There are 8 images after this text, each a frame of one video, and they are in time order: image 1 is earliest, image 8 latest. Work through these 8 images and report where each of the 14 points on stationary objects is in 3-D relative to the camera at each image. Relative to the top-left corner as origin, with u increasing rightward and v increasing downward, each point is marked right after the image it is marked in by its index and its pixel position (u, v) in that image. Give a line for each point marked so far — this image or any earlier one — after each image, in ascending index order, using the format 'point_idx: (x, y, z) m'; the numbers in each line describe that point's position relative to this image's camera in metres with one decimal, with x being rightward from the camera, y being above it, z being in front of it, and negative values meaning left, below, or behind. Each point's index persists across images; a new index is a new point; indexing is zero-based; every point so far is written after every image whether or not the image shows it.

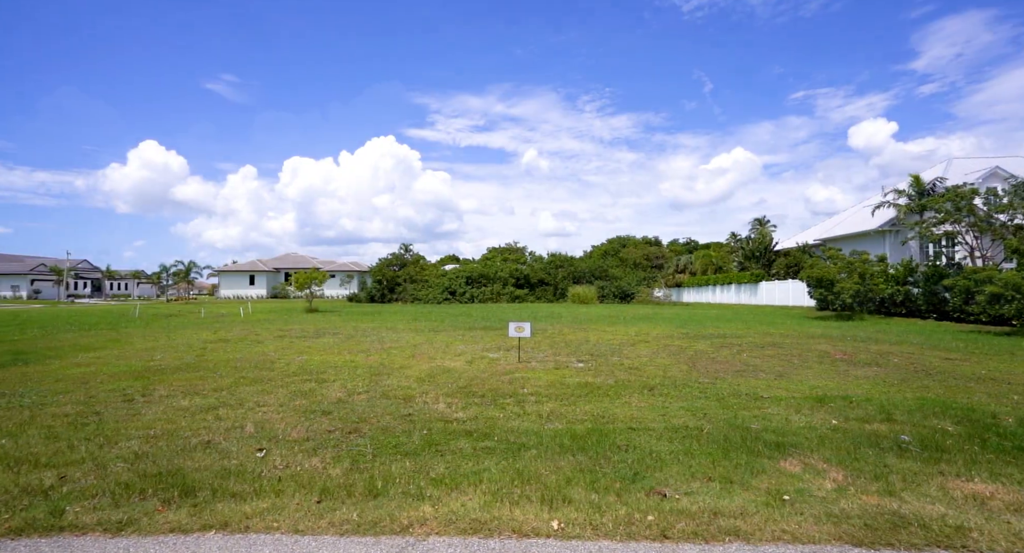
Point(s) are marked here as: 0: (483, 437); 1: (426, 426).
0: (-0.4, -2.0, +6.5) m
1: (-1.1, -1.9, +6.8) m
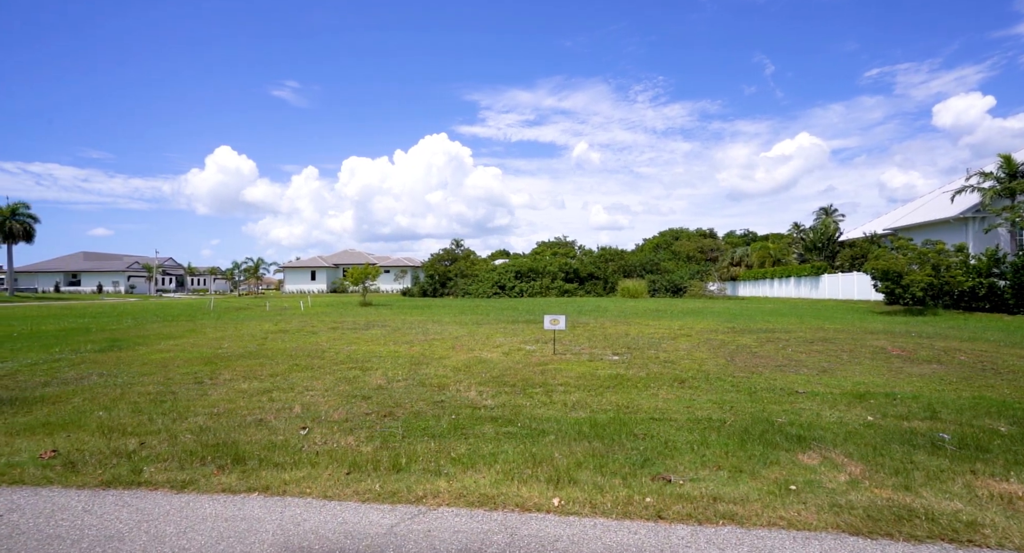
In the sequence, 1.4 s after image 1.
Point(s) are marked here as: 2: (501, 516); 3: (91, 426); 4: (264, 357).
0: (-0.1, -1.9, +7.0) m
1: (-0.8, -1.9, +7.3) m
2: (-0.1, -1.9, +4.2) m
3: (-4.7, -1.6, +6.0) m
4: (-4.8, -1.5, +10.3) m
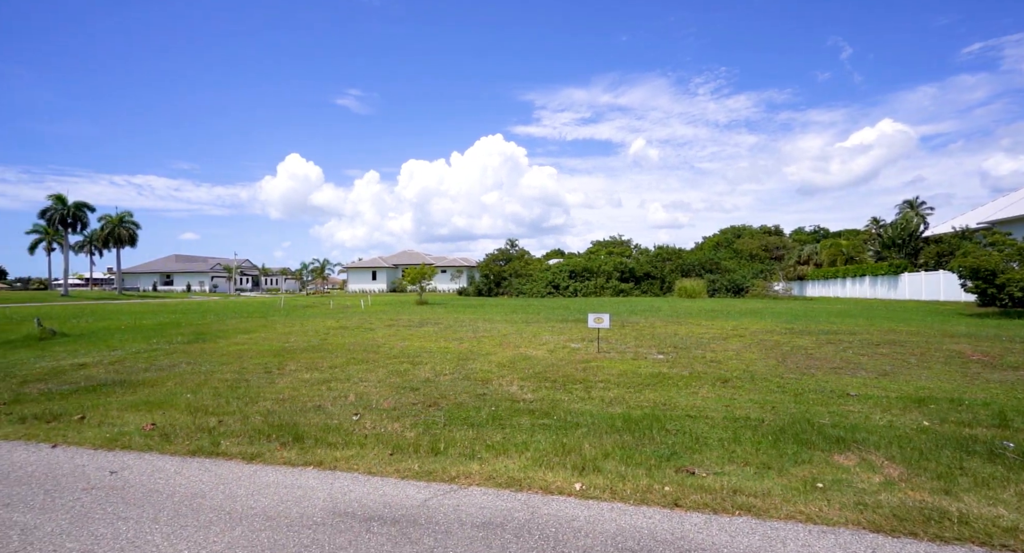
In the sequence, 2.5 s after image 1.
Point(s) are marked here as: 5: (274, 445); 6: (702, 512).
0: (+0.4, -1.9, +7.3) m
1: (-0.2, -1.9, +7.8) m
2: (+0.1, -1.9, +4.5) m
3: (-4.3, -1.6, +6.9) m
4: (-3.9, -1.6, +11.1) m
5: (-2.4, -1.7, +5.3) m
6: (+1.6, -2.0, +4.5) m
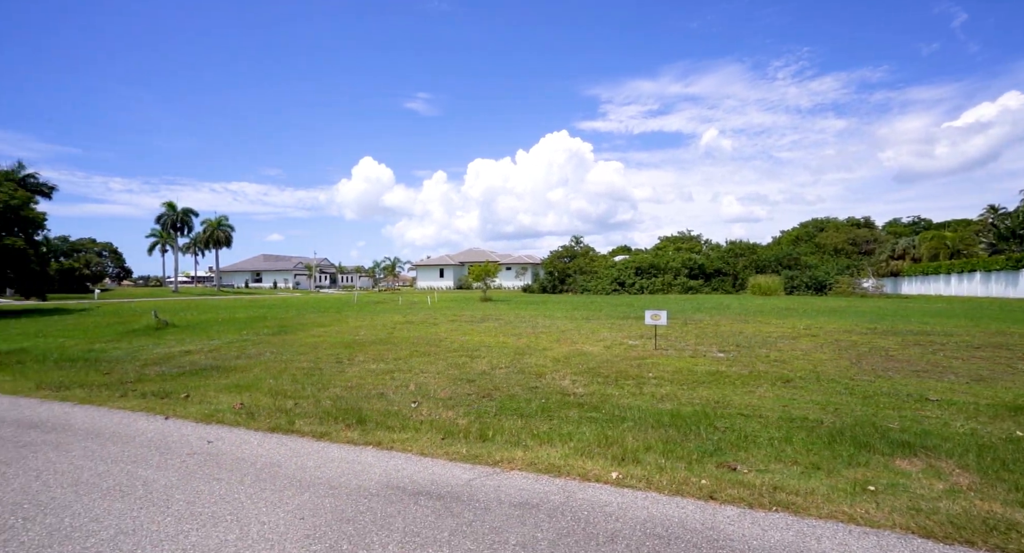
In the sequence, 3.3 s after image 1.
0: (+1.1, -1.9, +7.5) m
1: (+0.5, -1.8, +8.1) m
2: (+0.5, -1.9, +4.8) m
3: (-3.6, -1.6, +7.7) m
4: (-2.7, -1.5, +11.9) m
5: (-1.9, -1.7, +5.9) m
6: (+1.9, -2.0, +4.5) m
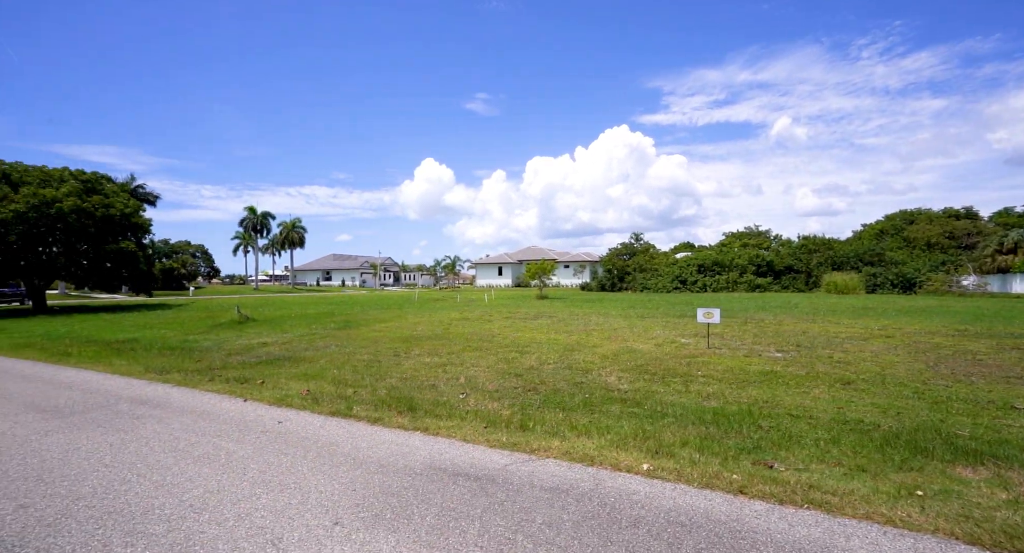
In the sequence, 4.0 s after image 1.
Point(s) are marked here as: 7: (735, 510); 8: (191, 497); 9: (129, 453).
0: (+1.8, -1.9, +7.7) m
1: (+1.2, -1.8, +8.3) m
2: (+0.8, -1.8, +5.1) m
3: (-2.9, -1.6, +8.4) m
4: (-1.5, -1.5, +12.4) m
5: (-1.4, -1.7, +6.4) m
6: (+2.2, -2.0, +4.6) m
7: (+1.9, -2.0, +4.4) m
8: (-2.4, -1.6, +3.9) m
9: (-3.5, -1.6, +4.9) m
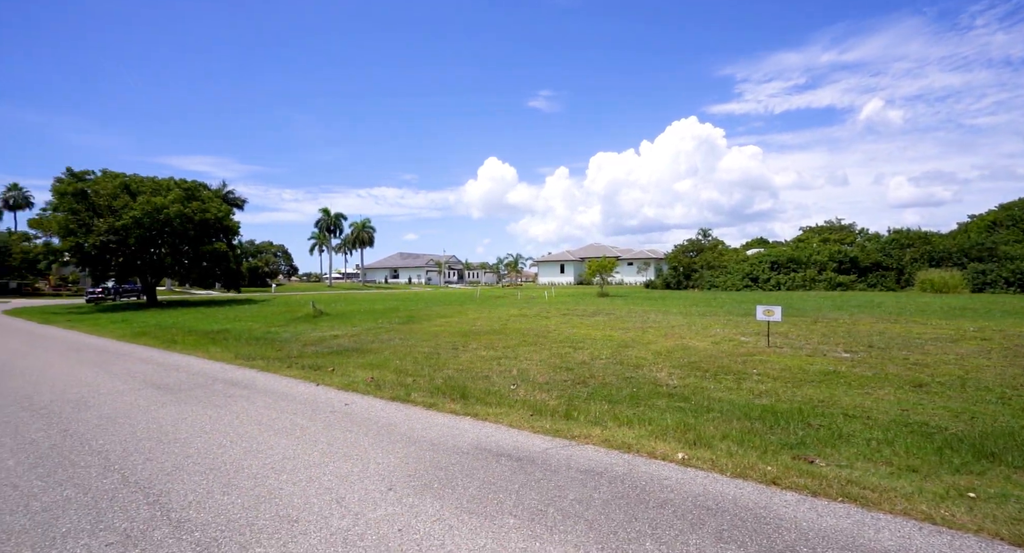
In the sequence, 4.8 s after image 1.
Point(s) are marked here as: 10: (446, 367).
0: (+2.5, -1.8, +7.8) m
1: (+2.0, -1.8, +8.5) m
2: (+1.2, -1.8, +5.3) m
3: (-2.1, -1.6, +9.1) m
4: (-0.2, -1.4, +12.9) m
5: (-0.8, -1.6, +7.0) m
6: (+2.6, -1.9, +4.7) m
7: (+2.2, -1.9, +4.6) m
8: (-2.1, -1.6, +4.6) m
9: (-3.1, -1.6, +5.7) m
10: (-1.1, -1.6, +9.2) m
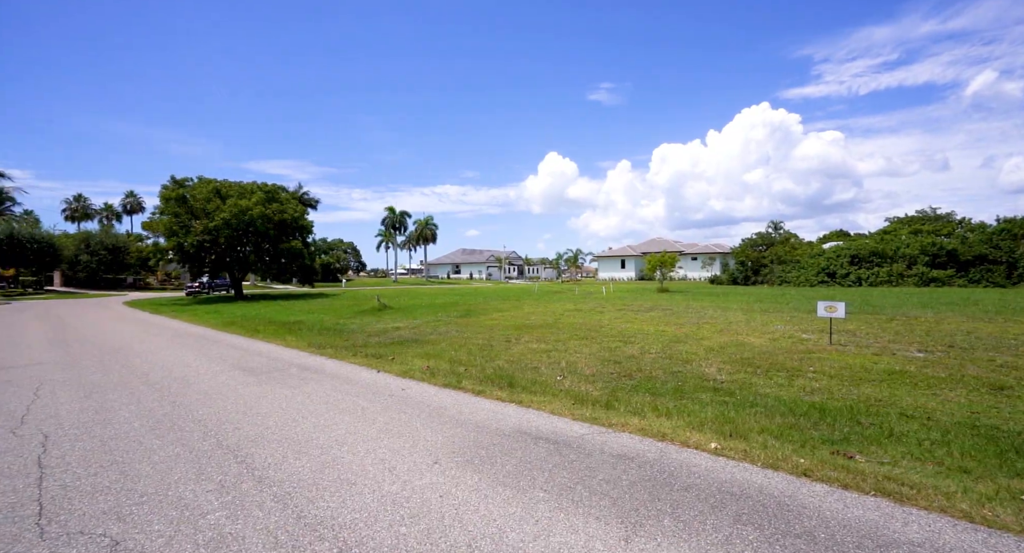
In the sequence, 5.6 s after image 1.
0: (+3.2, -1.8, +7.9) m
1: (+2.8, -1.7, +8.6) m
2: (+1.6, -1.8, +5.6) m
3: (-1.2, -1.5, +9.7) m
4: (+1.1, -1.3, +13.3) m
5: (-0.2, -1.6, +7.4) m
6: (+2.9, -1.9, +4.8) m
7: (+2.5, -1.9, +4.7) m
8: (-1.7, -1.6, +5.3) m
9: (-2.6, -1.5, +6.4) m
10: (-0.2, -1.5, +9.6) m
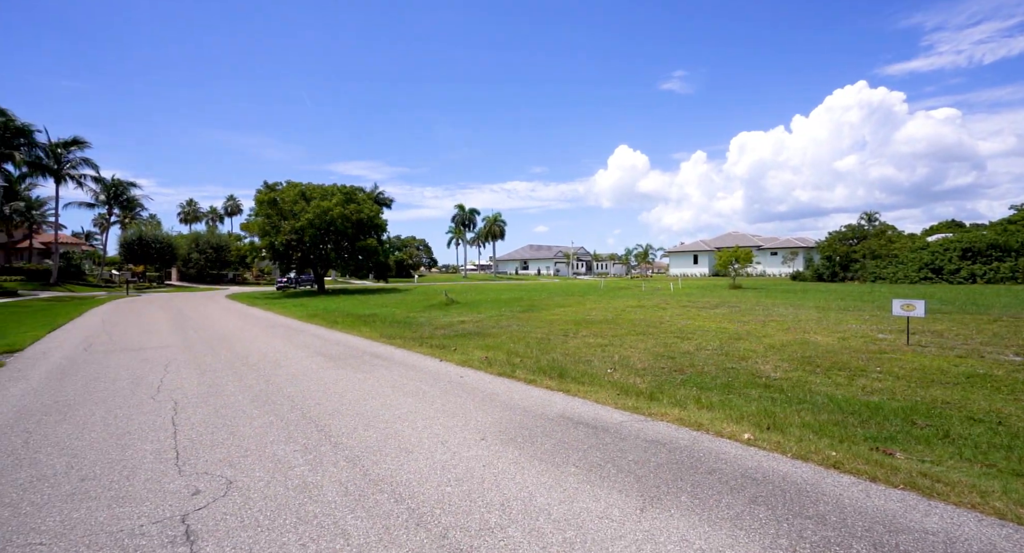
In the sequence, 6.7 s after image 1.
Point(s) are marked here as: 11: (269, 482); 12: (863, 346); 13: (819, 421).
0: (+4.0, -1.7, +8.0) m
1: (+3.7, -1.6, +8.7) m
2: (+2.1, -1.8, +5.9) m
3: (-0.1, -1.4, +10.4) m
4: (+2.7, -1.2, +13.6) m
5: (+0.5, -1.5, +8.0) m
6: (+3.2, -1.9, +5.0) m
7: (+2.8, -1.9, +4.9) m
8: (-1.3, -1.6, +6.1) m
9: (-2.0, -1.5, +7.3) m
10: (+0.8, -1.4, +10.2) m
11: (-1.9, -1.6, +4.1) m
12: (+7.6, -1.4, +11.3) m
13: (+3.8, -1.8, +6.5) m
